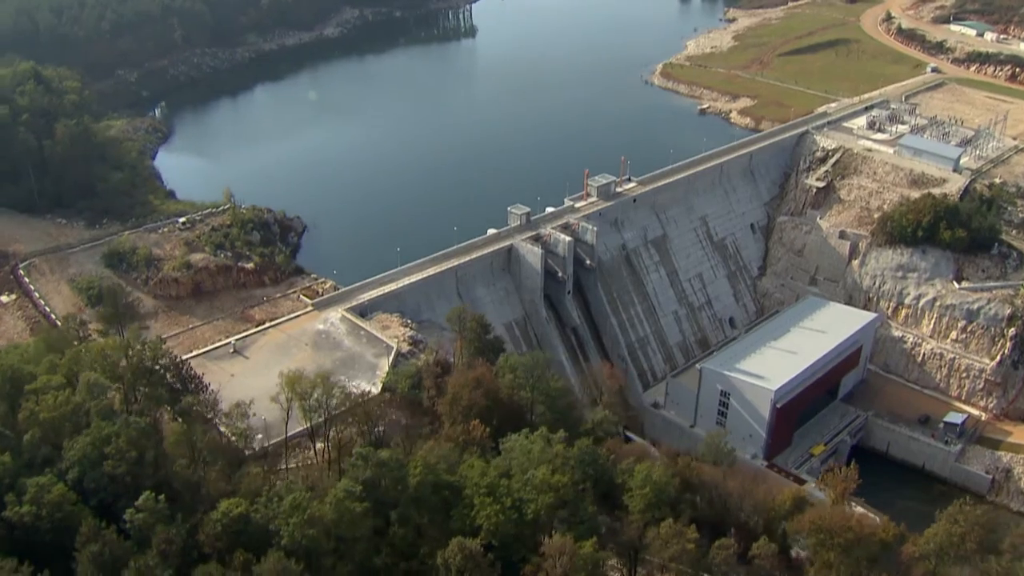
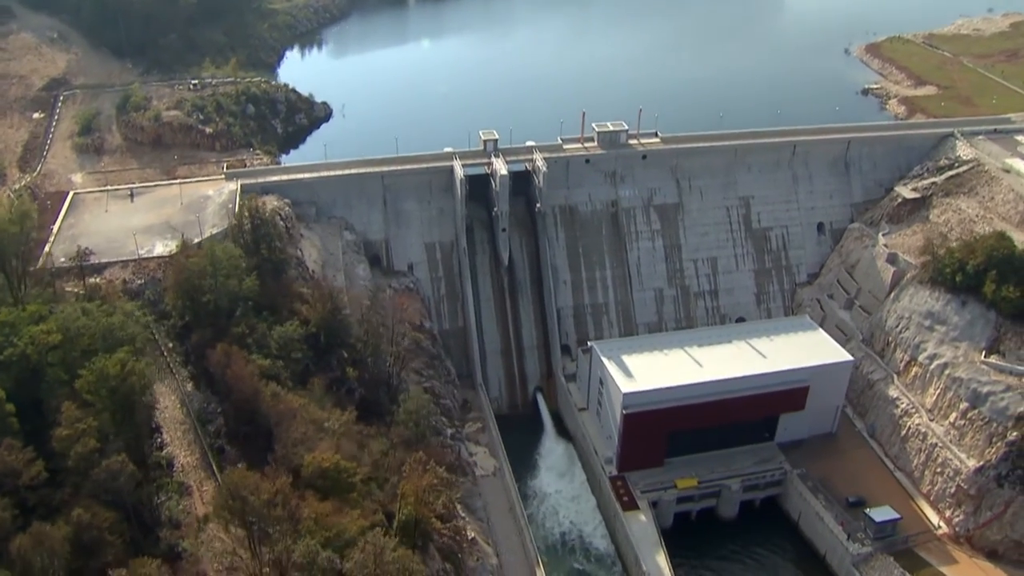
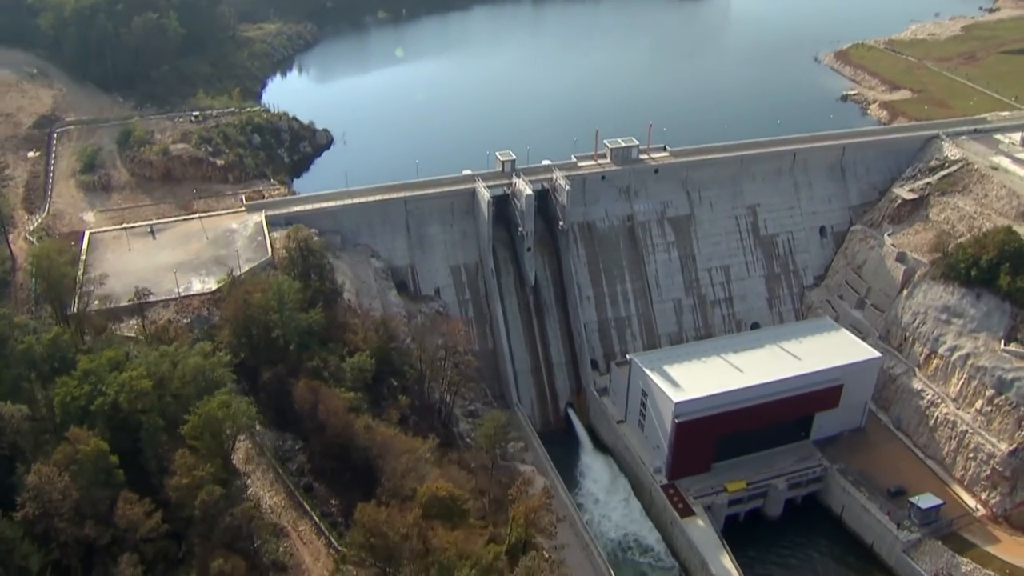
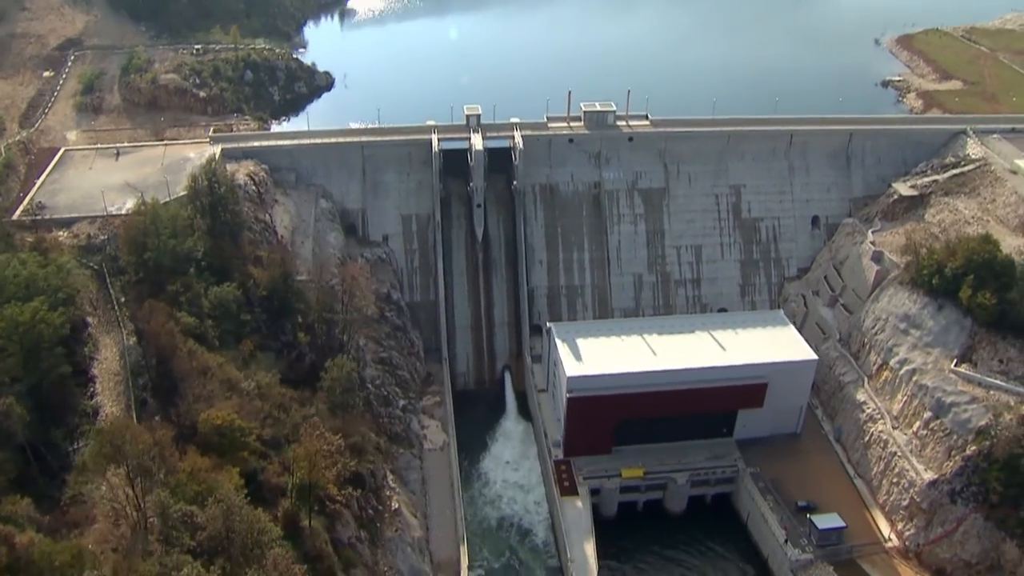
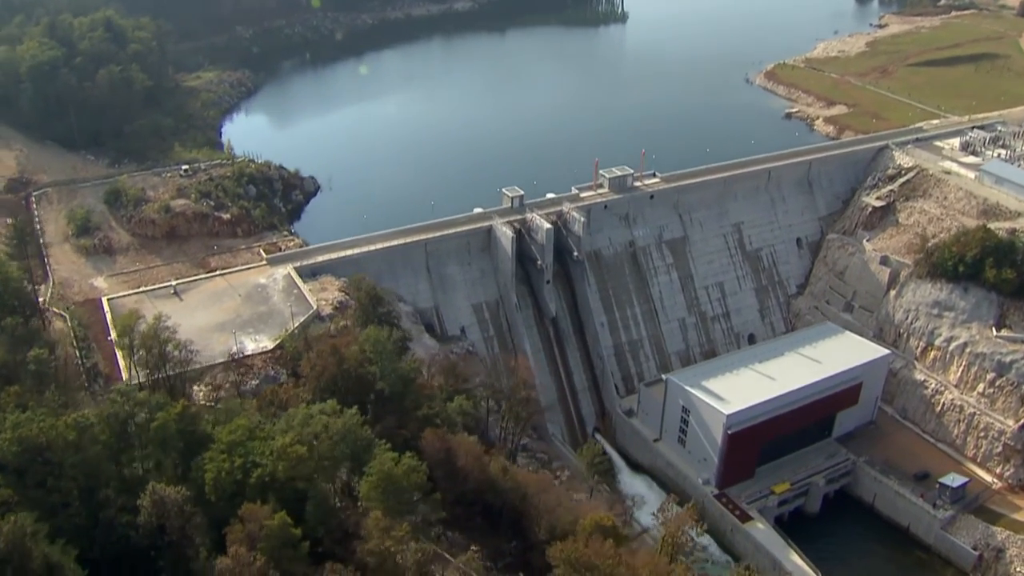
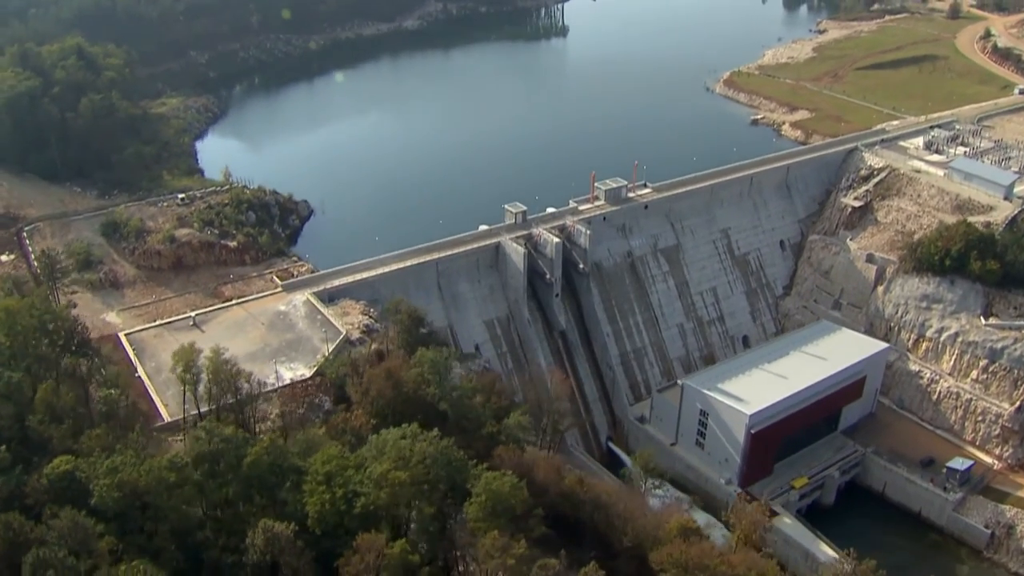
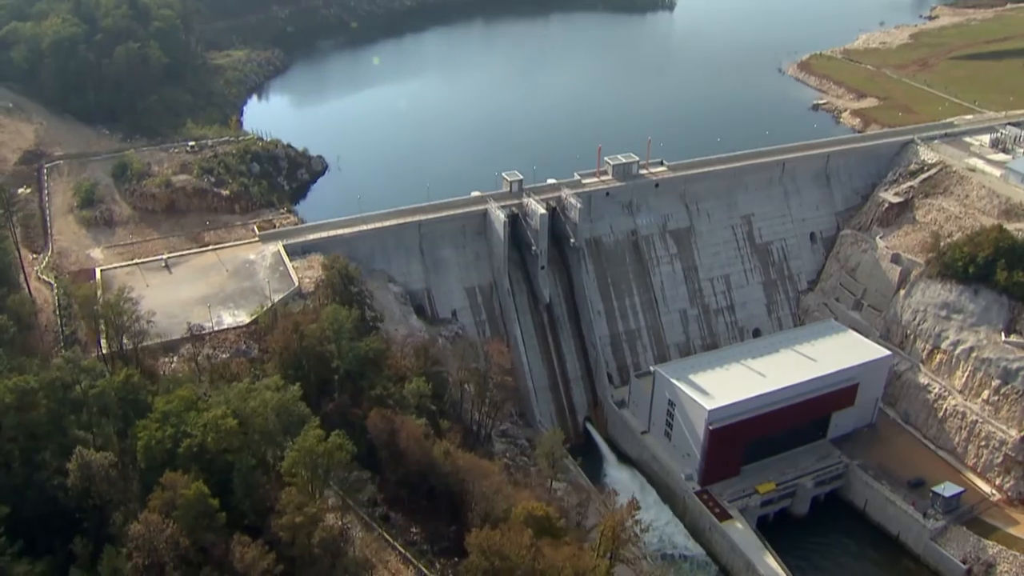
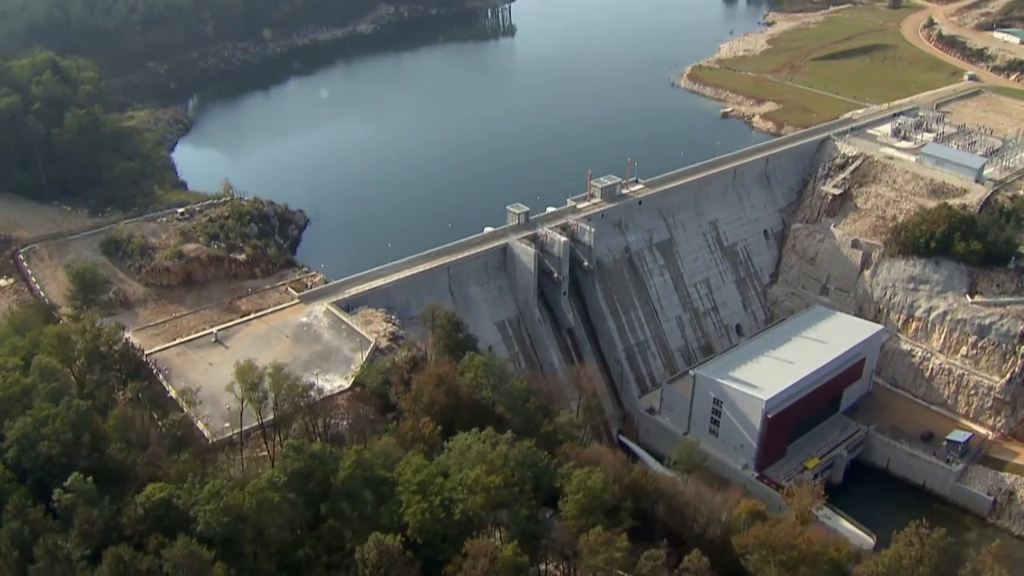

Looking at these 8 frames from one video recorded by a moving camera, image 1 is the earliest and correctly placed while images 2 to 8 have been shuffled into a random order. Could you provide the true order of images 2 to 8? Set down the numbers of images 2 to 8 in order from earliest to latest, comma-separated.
8, 6, 5, 7, 3, 2, 4
